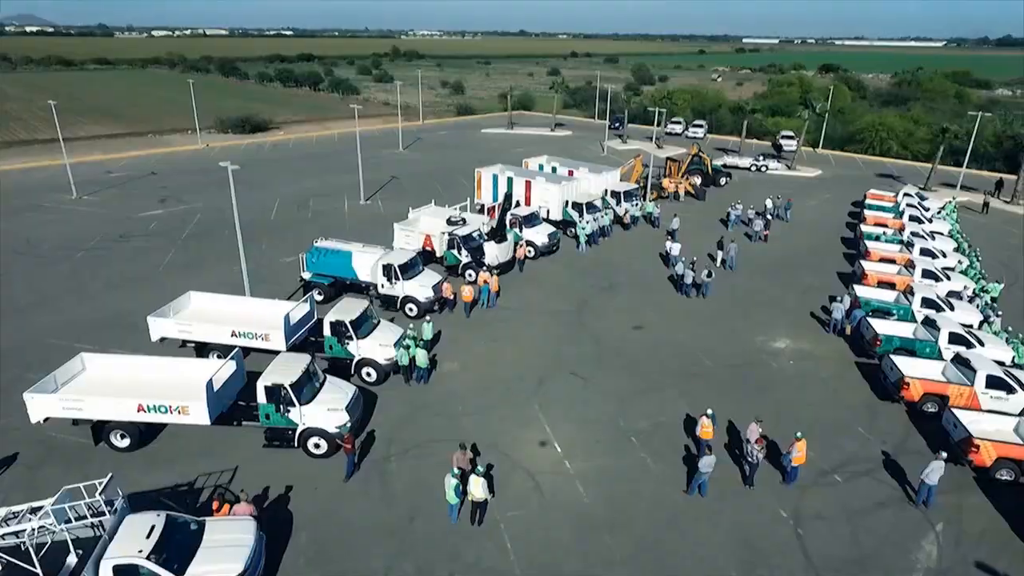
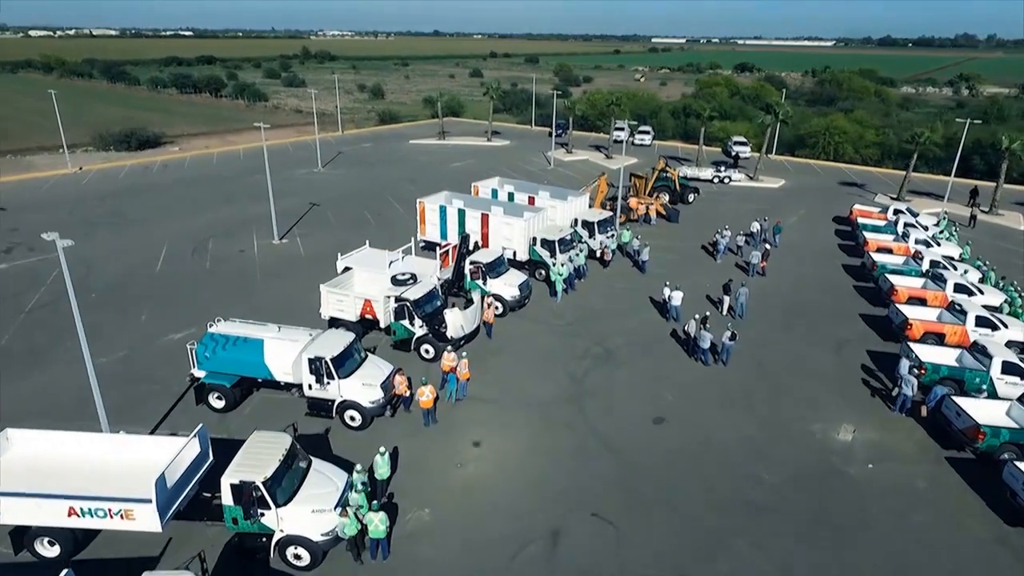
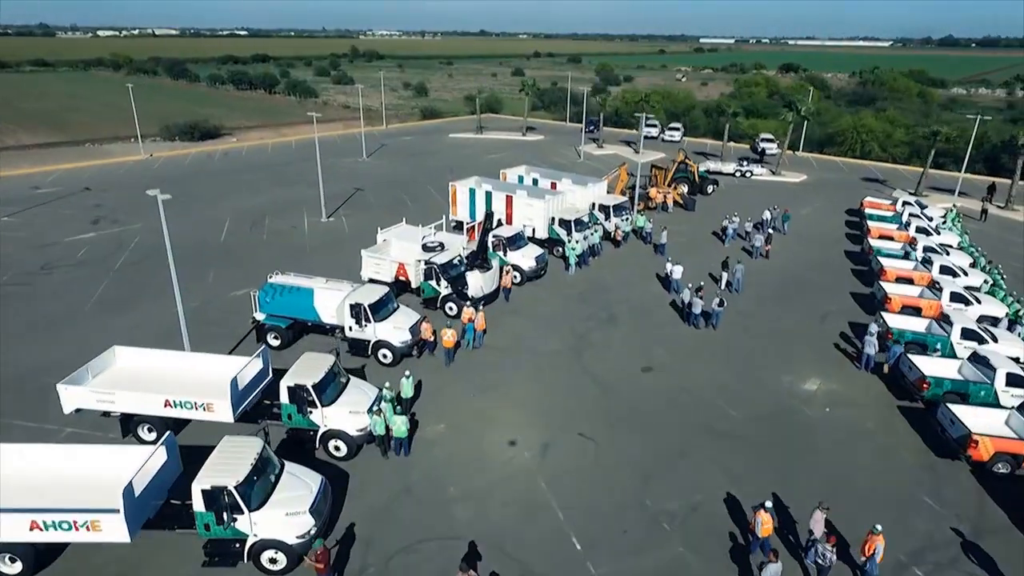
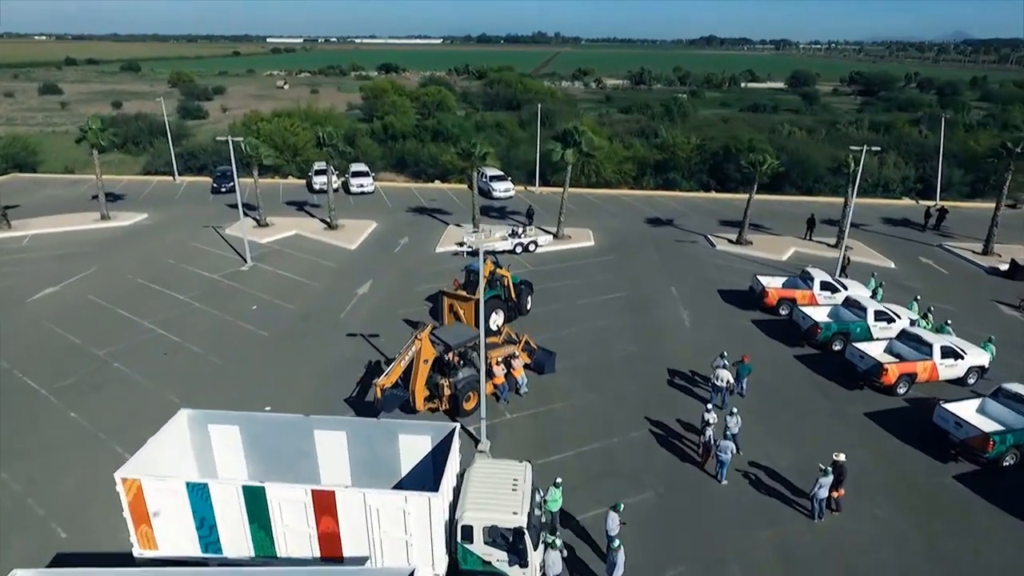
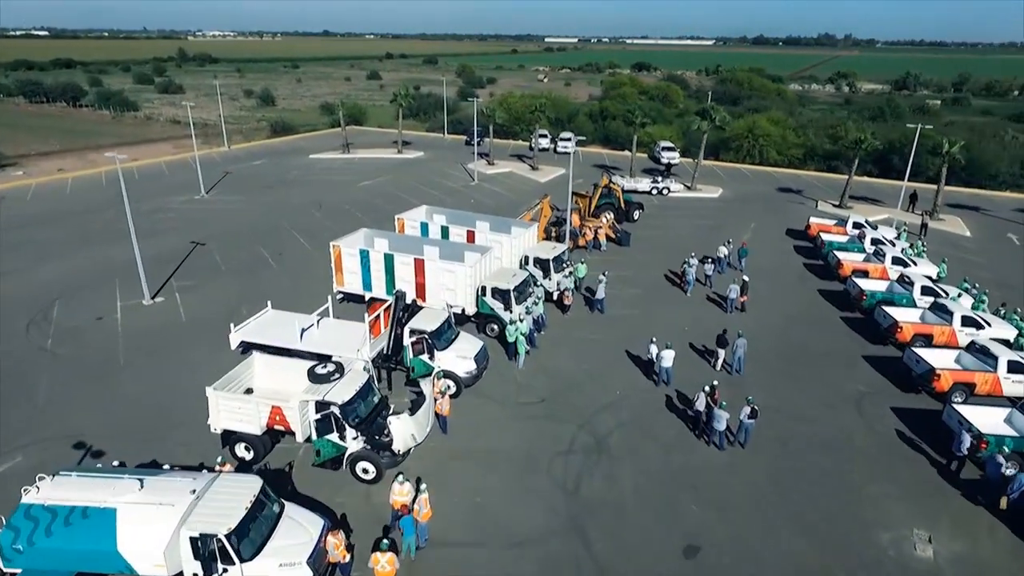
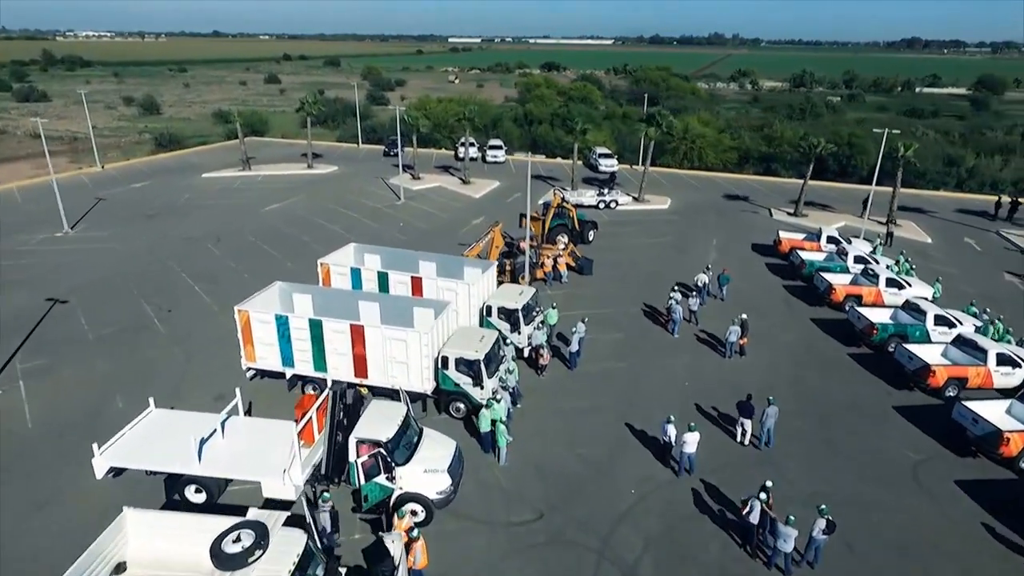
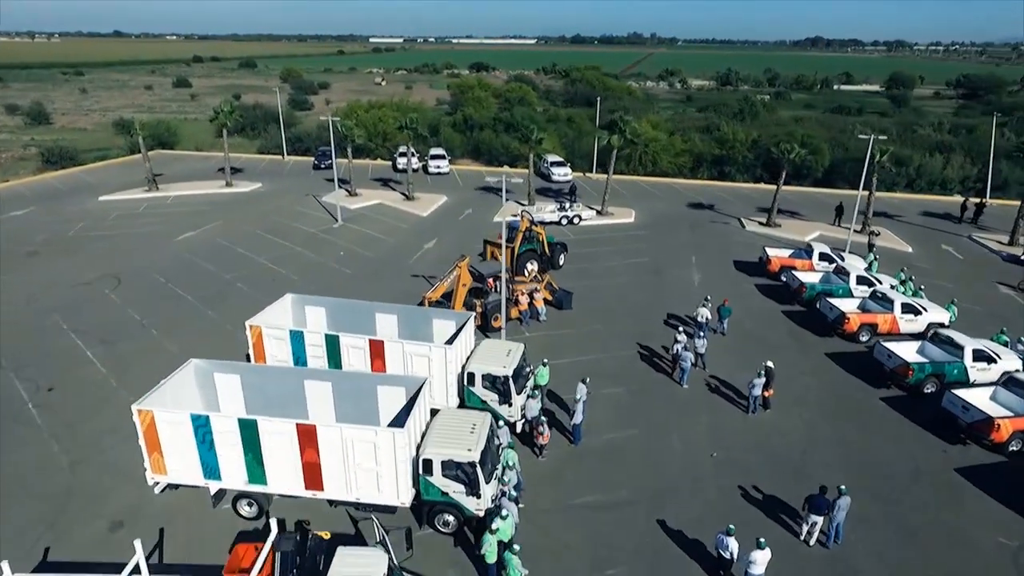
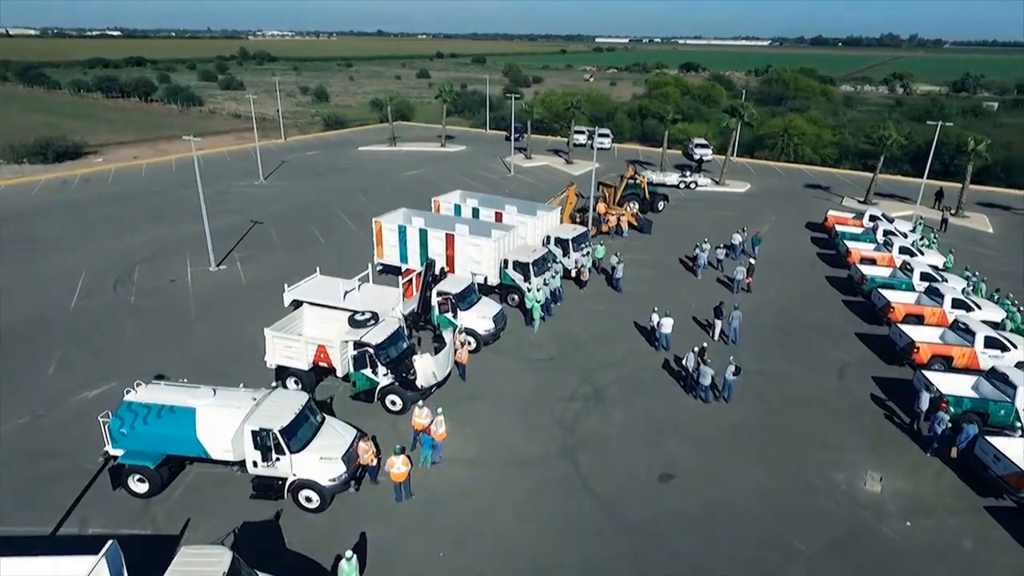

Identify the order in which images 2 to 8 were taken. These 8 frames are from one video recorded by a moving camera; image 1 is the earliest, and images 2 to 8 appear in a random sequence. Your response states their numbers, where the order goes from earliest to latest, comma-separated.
3, 2, 8, 5, 6, 7, 4
